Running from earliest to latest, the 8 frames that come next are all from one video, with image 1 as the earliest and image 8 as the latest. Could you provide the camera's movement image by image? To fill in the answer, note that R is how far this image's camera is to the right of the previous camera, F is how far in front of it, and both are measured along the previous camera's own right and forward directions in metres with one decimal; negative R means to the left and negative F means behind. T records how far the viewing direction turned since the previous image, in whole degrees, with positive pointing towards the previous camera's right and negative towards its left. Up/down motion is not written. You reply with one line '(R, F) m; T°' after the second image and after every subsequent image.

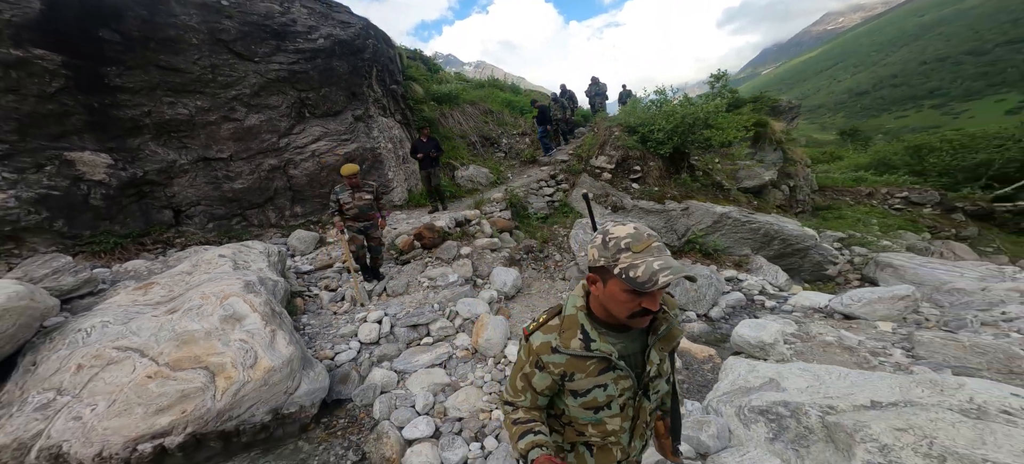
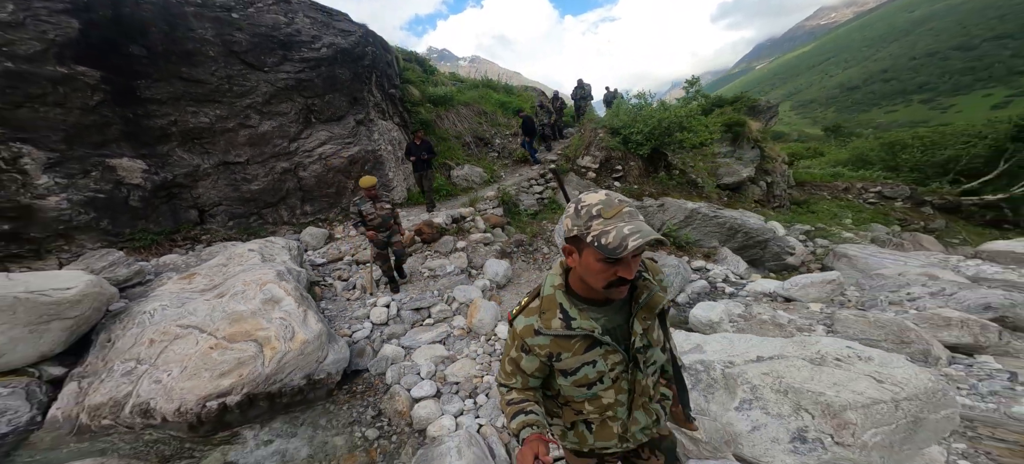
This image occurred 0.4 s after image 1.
(+0.1, -0.6) m; +1°
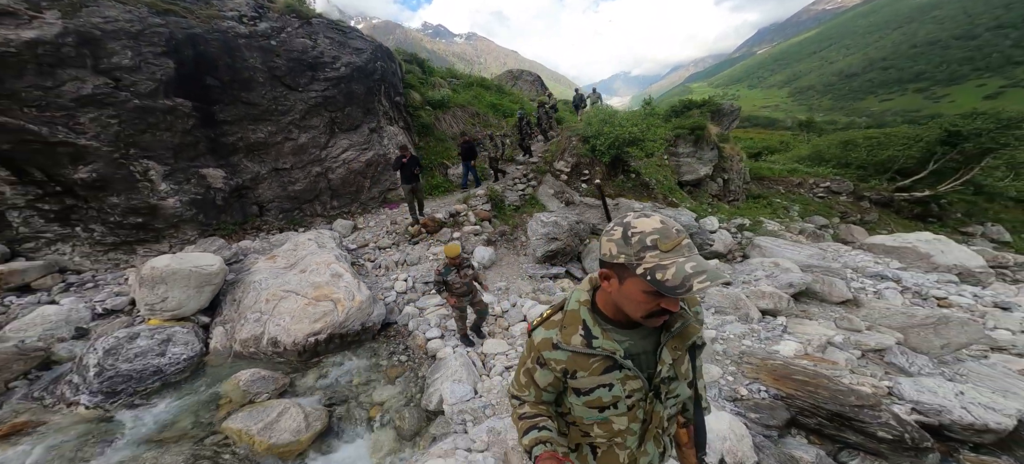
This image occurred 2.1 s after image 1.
(+0.2, -1.9) m; +1°
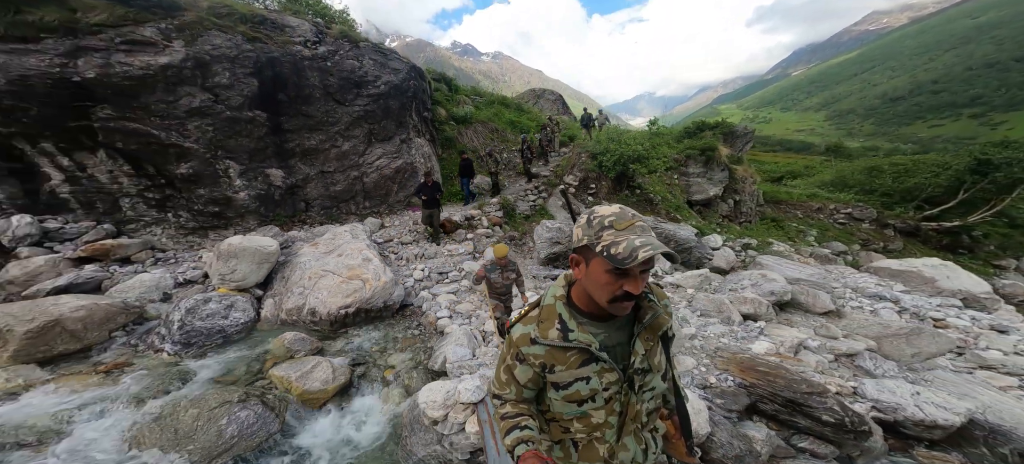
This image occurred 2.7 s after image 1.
(+0.3, -0.8) m; -4°
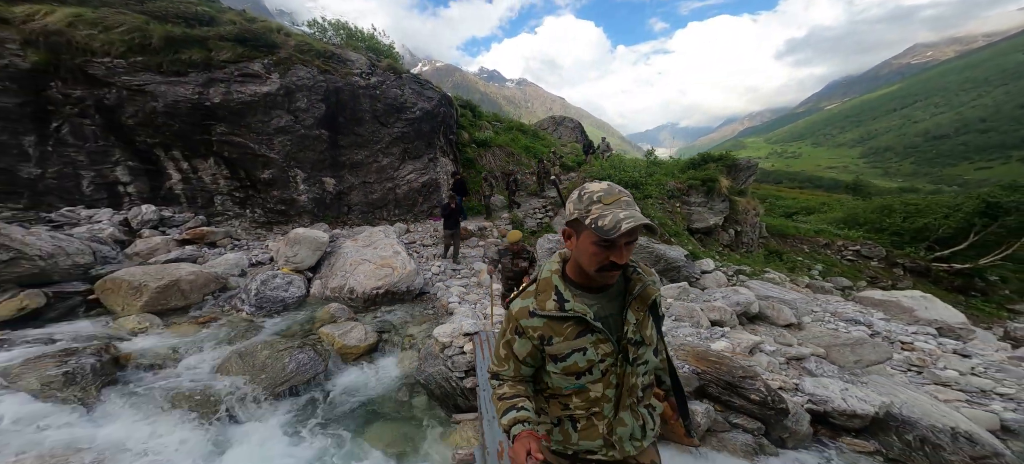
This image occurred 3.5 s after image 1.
(+0.3, -1.2) m; -3°
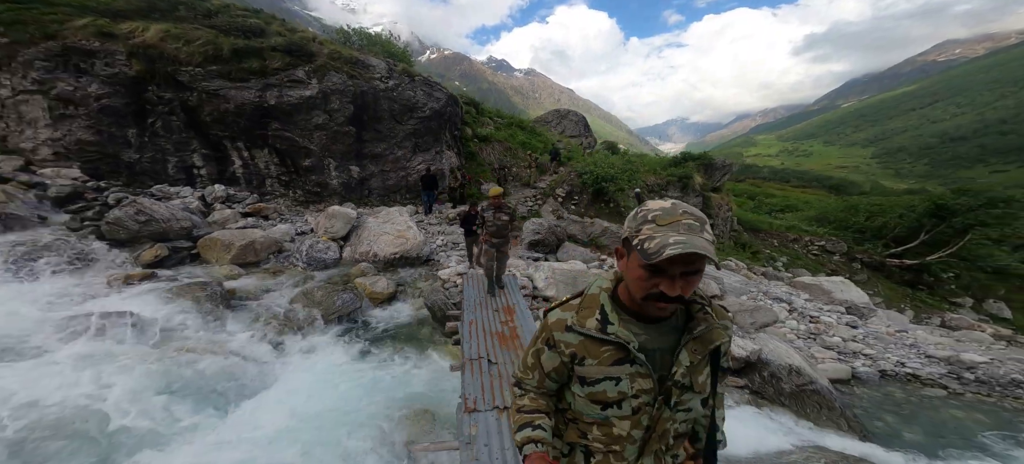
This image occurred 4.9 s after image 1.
(+0.4, -2.0) m; -1°
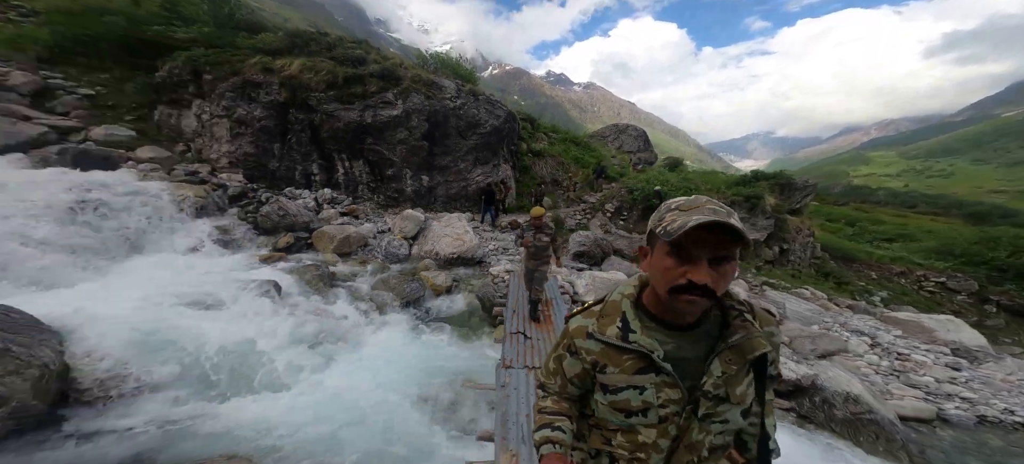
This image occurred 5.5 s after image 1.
(+0.4, -0.6) m; -10°
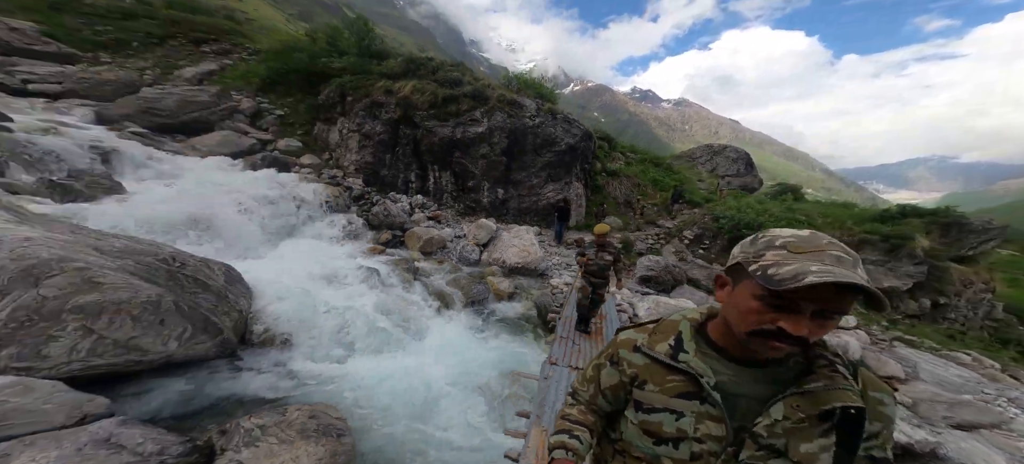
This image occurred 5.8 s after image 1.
(+0.2, -0.5) m; -12°
